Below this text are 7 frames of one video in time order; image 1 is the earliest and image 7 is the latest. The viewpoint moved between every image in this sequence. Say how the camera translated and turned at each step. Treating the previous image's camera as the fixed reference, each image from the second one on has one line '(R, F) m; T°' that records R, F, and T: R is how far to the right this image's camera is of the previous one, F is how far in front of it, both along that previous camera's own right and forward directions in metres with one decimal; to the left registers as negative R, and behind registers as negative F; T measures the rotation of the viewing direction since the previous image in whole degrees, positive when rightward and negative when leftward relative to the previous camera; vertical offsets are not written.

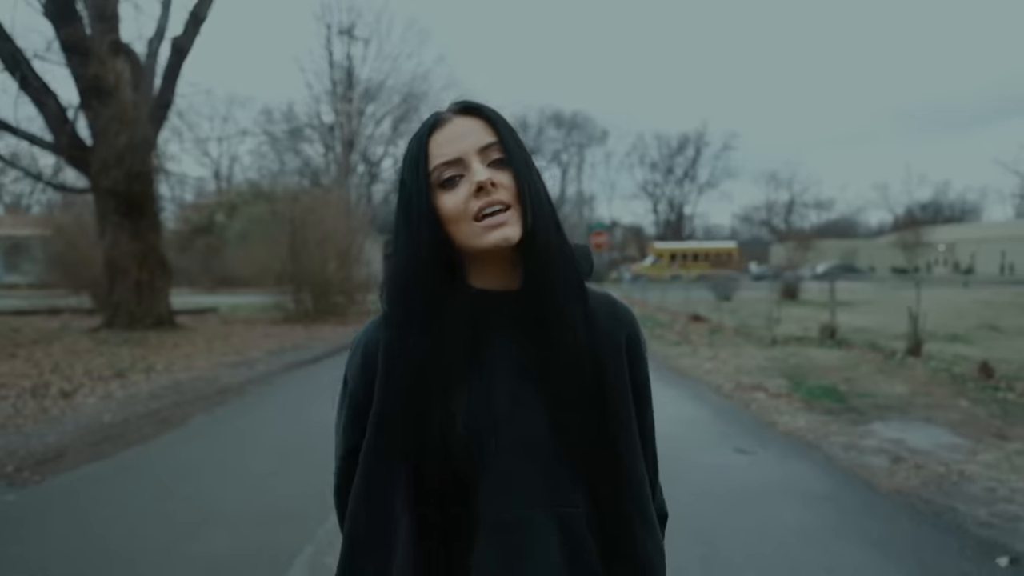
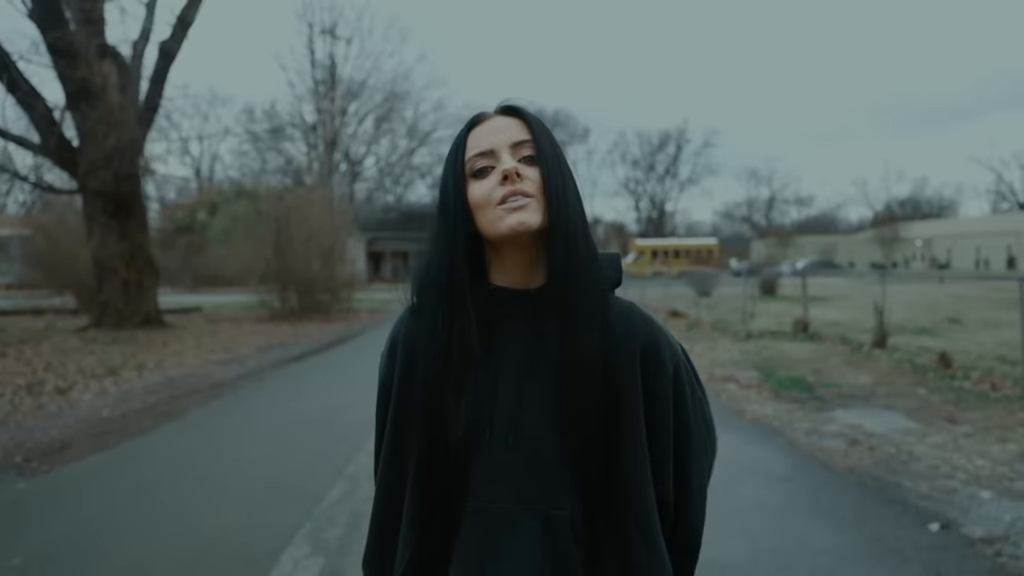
(0.0, -0.5) m; +1°
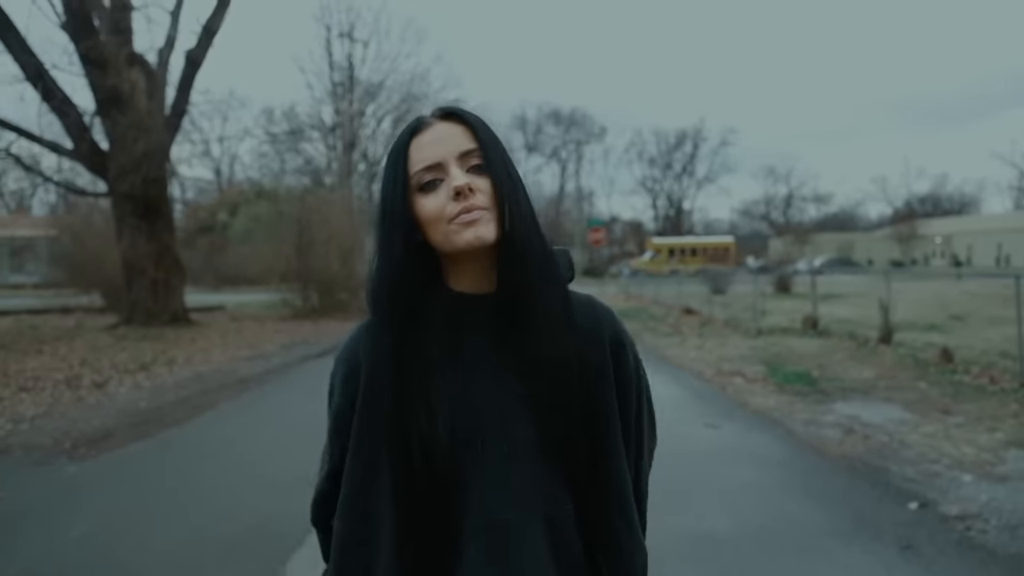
(0.0, -0.5) m; -1°
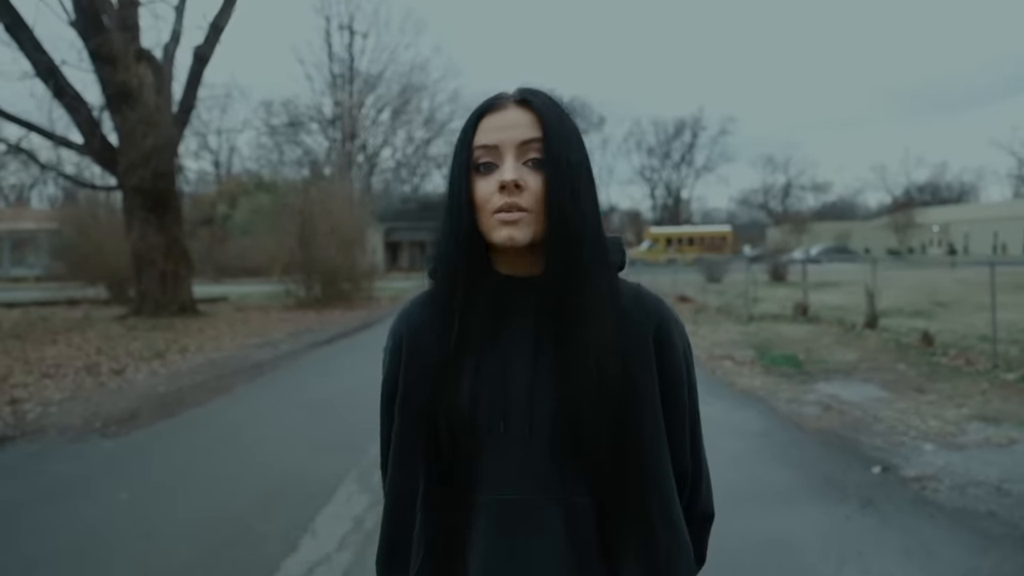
(0.0, -0.6) m; 0°
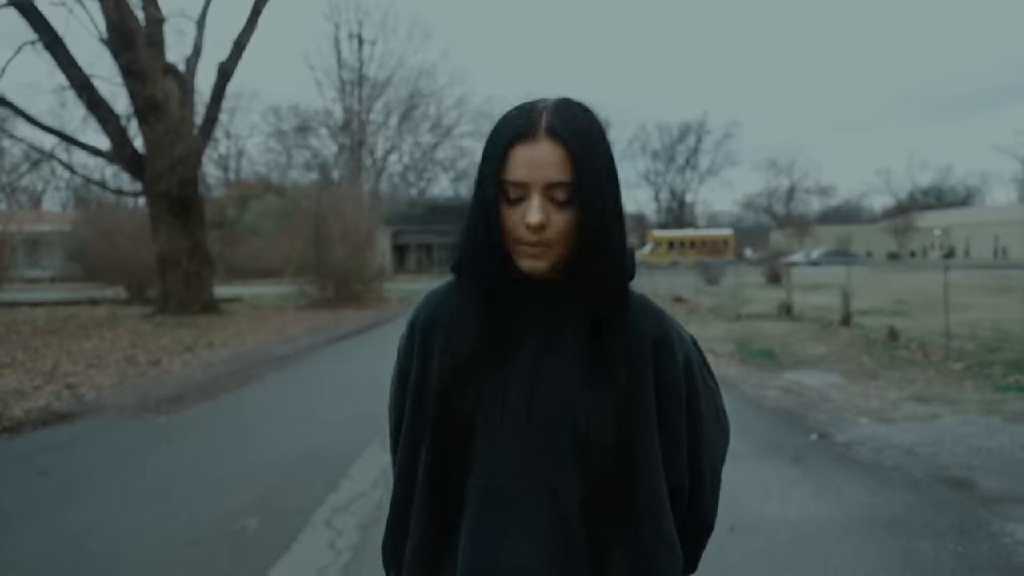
(+0.1, -1.3) m; 0°
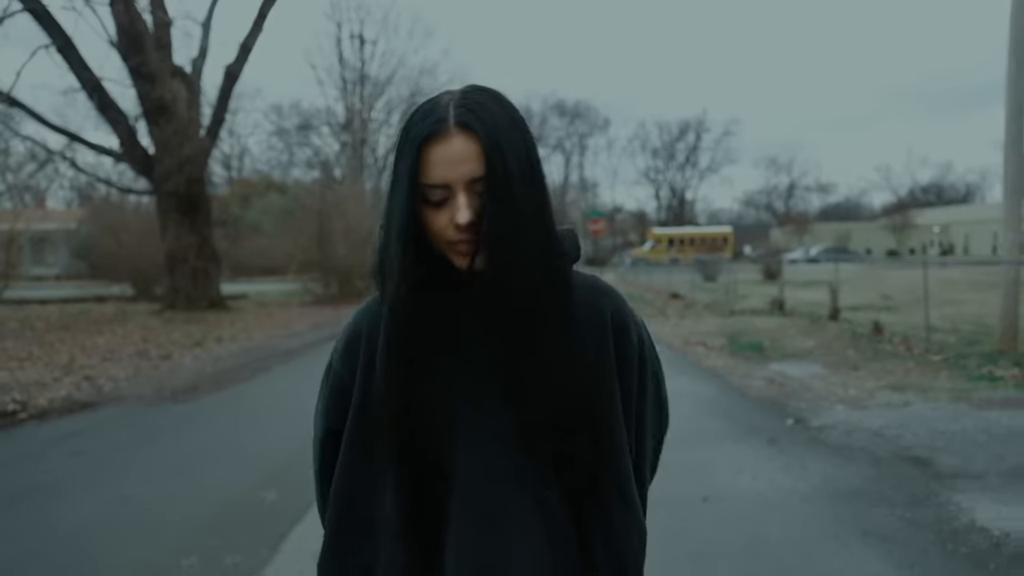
(0.0, -0.6) m; 0°
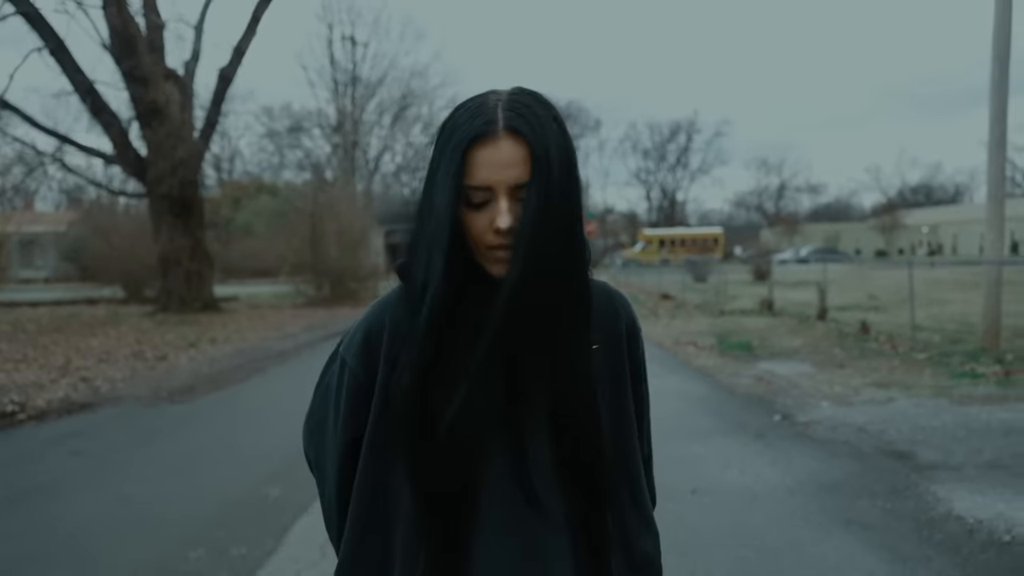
(0.0, -0.2) m; 0°
